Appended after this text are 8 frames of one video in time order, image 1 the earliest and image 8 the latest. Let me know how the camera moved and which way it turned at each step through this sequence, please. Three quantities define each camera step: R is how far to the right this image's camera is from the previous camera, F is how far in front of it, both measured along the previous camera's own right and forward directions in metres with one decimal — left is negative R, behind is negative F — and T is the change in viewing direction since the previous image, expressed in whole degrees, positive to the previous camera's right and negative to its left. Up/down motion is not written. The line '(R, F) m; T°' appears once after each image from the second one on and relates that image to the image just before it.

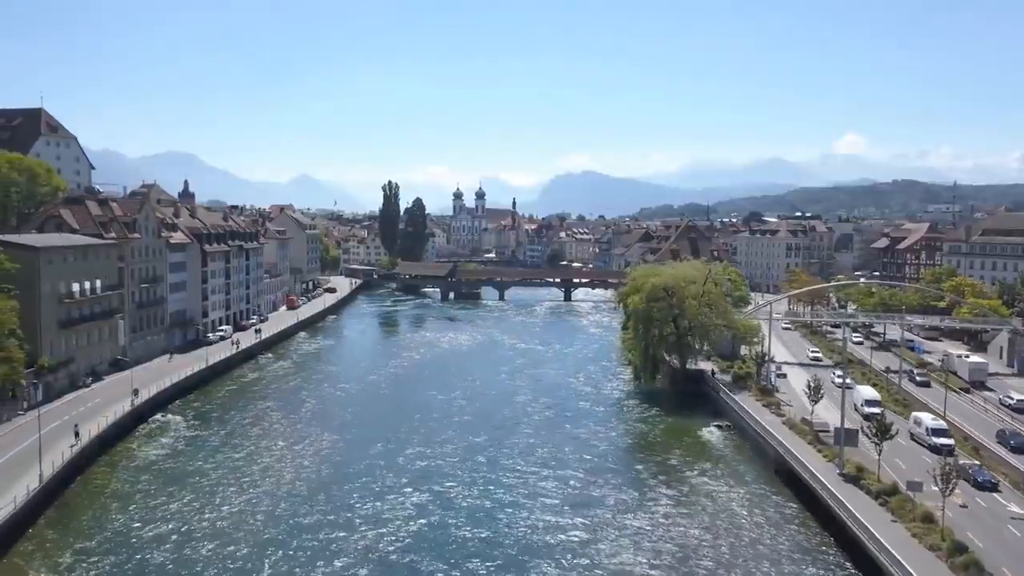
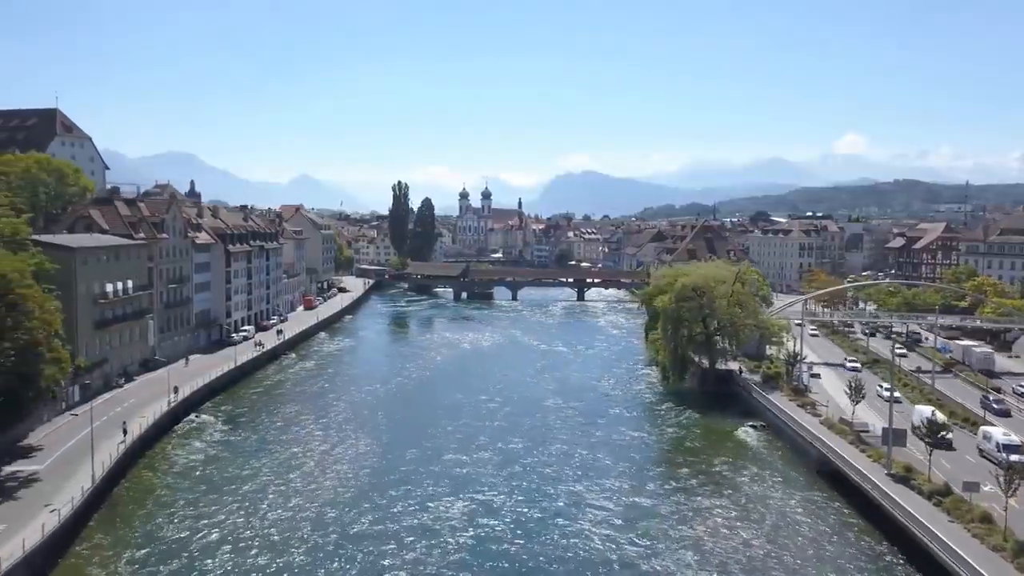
(-1.7, +0.1) m; 0°
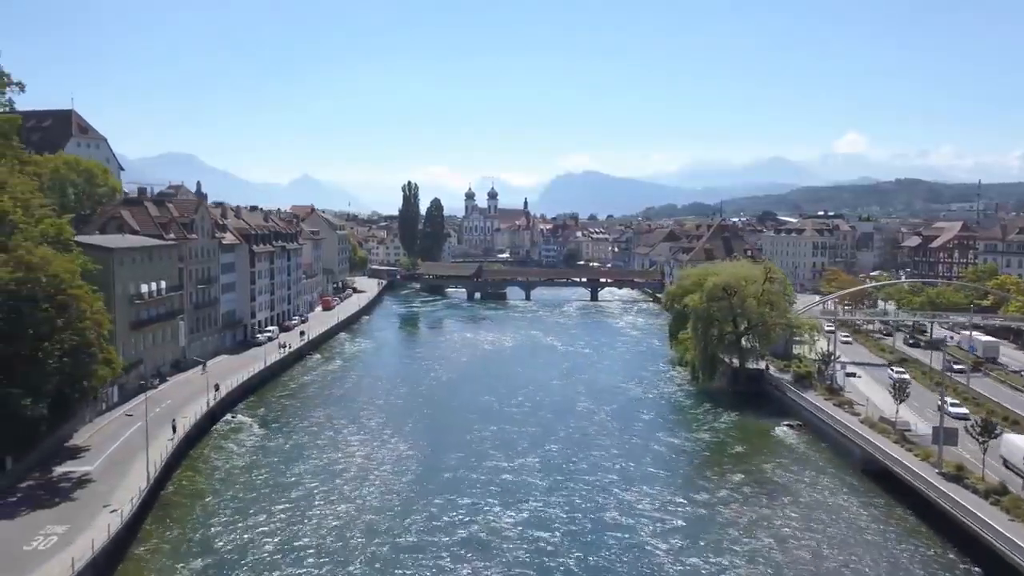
(-1.7, +0.1) m; 0°
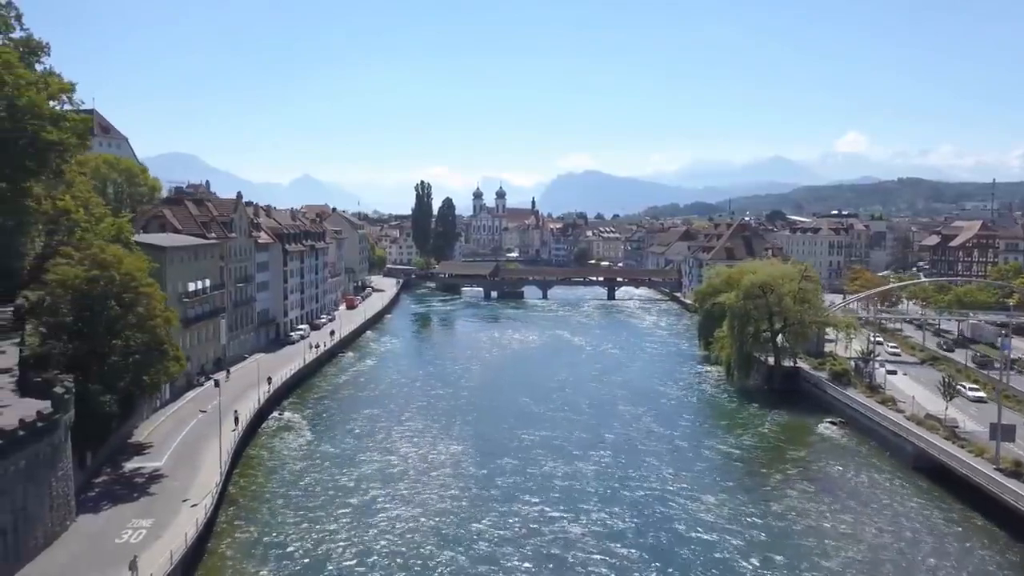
(-2.2, -0.3) m; 0°
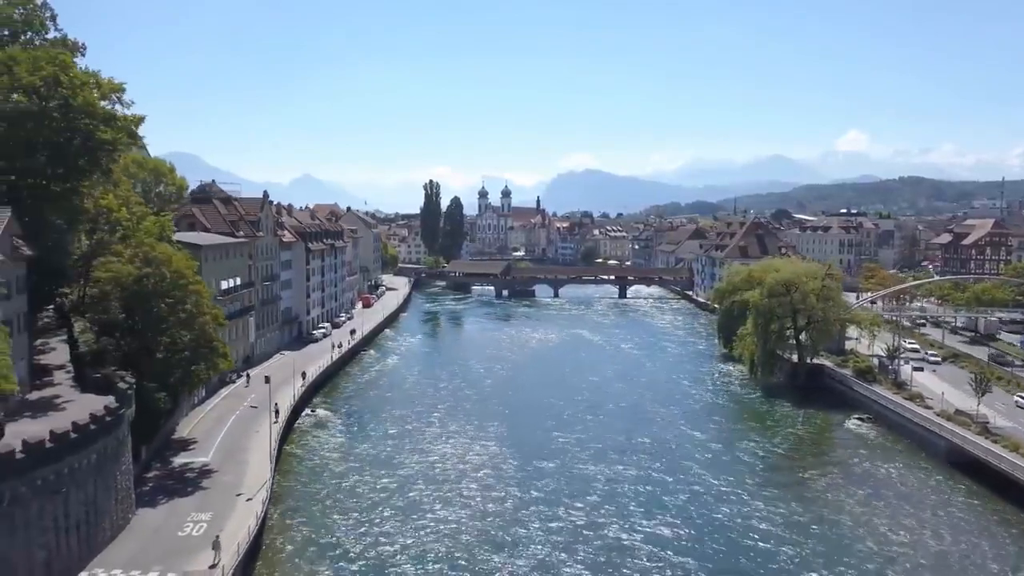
(-1.5, -0.4) m; 0°
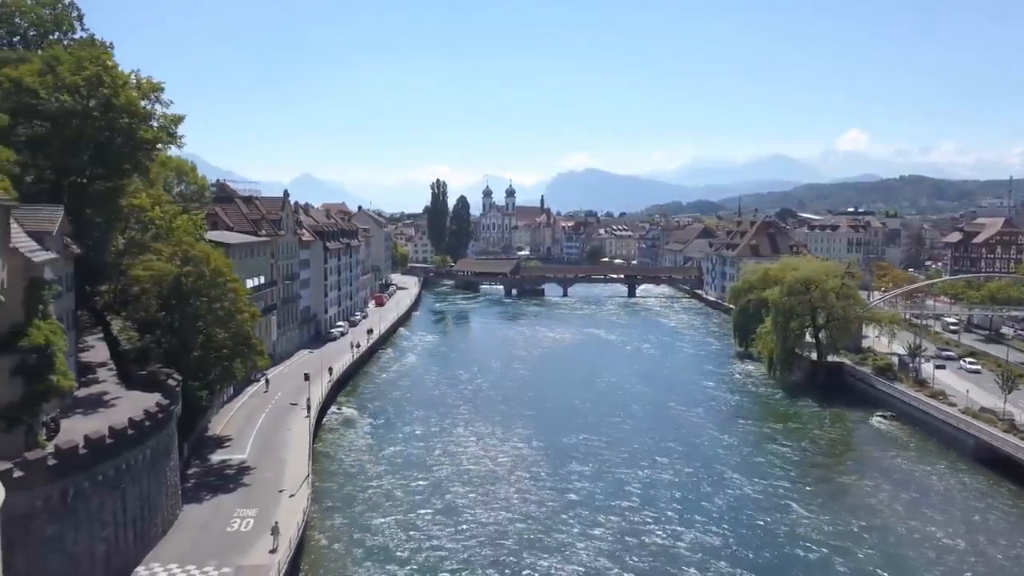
(-1.2, -0.2) m; 0°
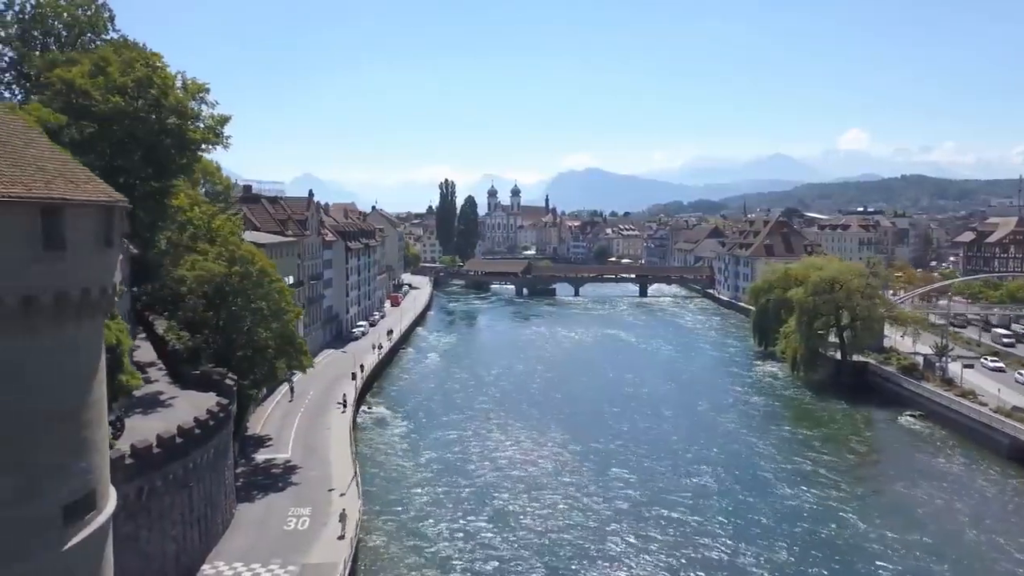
(-1.5, -0.1) m; 0°
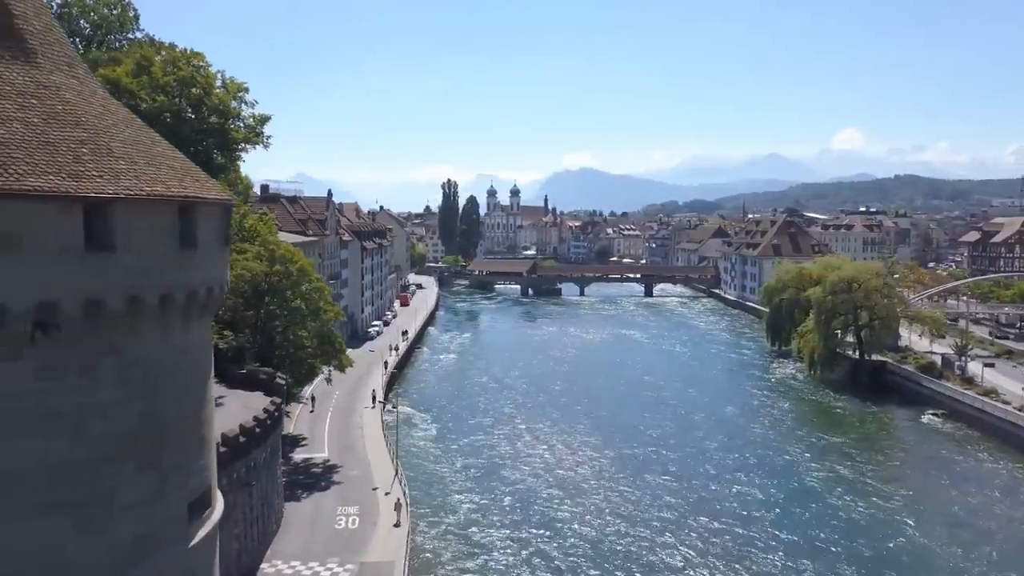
(-1.5, -0.1) m; 0°
